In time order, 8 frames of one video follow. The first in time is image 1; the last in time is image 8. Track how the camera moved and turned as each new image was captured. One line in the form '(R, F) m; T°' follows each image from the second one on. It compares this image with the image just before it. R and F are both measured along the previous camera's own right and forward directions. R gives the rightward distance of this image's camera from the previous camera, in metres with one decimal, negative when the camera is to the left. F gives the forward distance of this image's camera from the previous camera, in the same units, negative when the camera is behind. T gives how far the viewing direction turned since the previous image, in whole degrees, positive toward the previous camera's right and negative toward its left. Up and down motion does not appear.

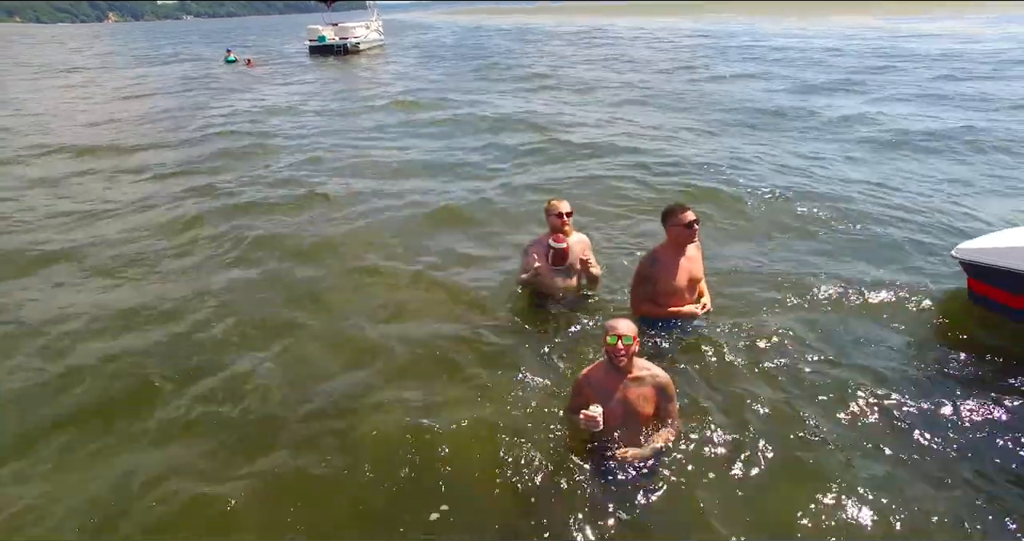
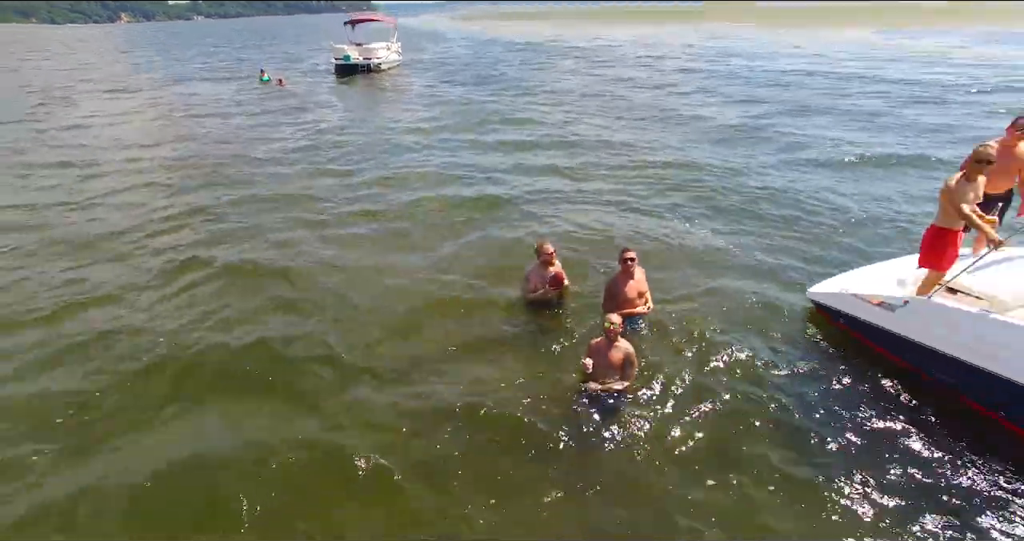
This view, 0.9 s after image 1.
(-0.1, -2.9) m; -1°
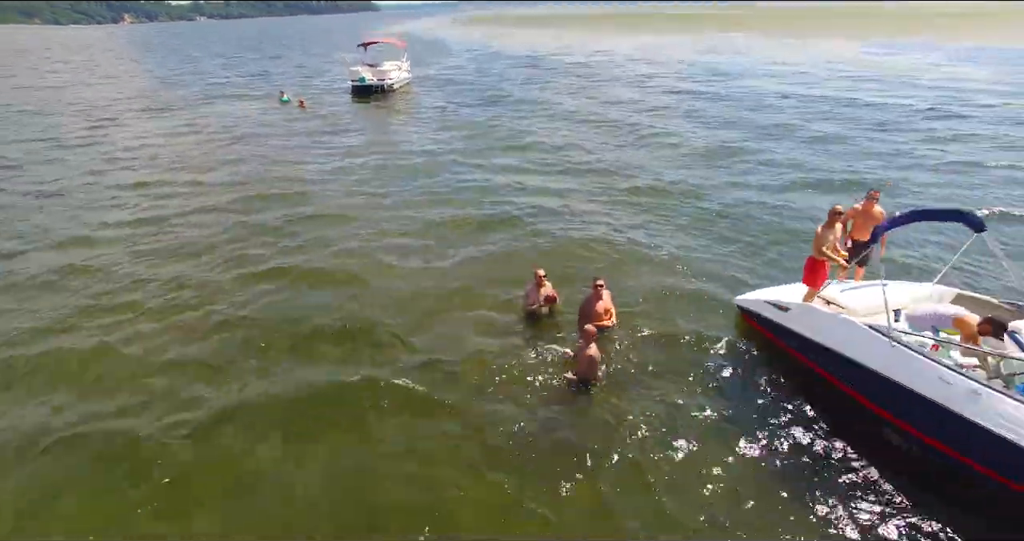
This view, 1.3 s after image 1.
(0.0, -2.9) m; 0°
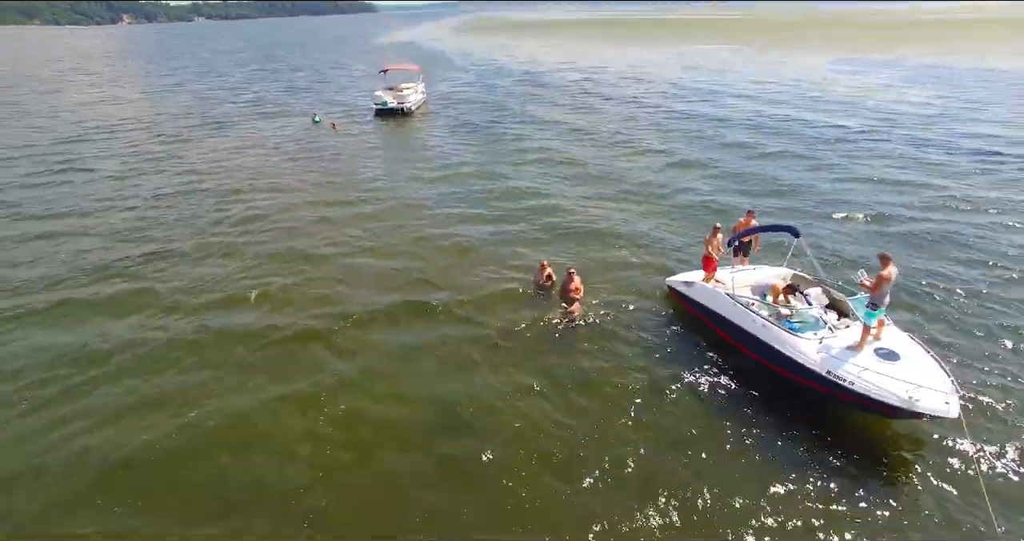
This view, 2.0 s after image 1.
(0.0, -5.6) m; 0°
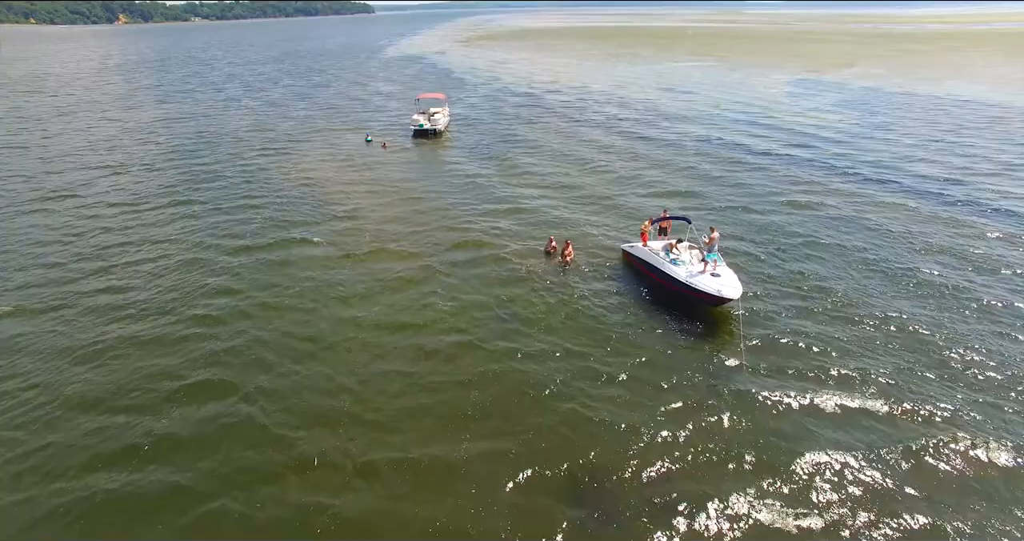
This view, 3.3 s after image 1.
(-0.5, -10.9) m; 0°
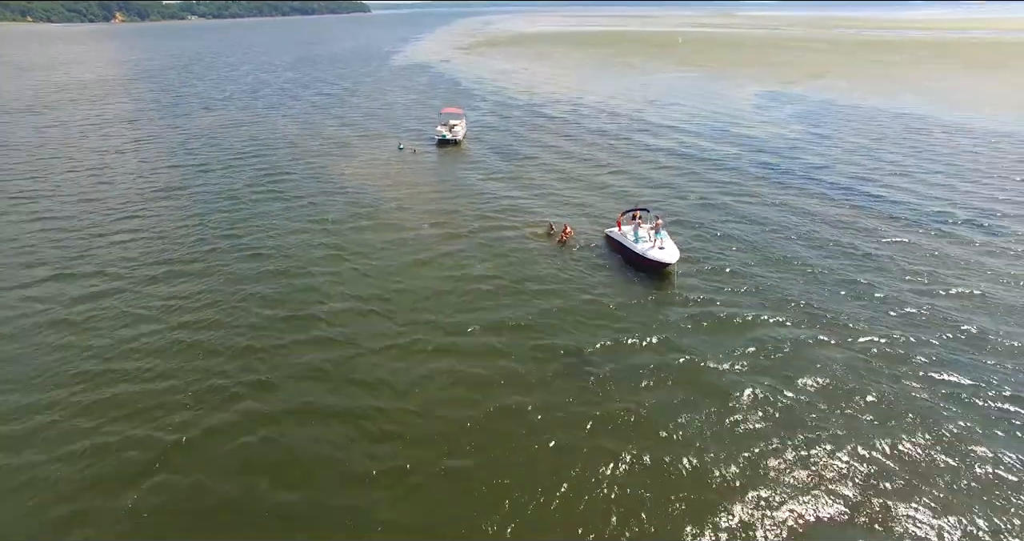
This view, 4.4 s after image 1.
(-0.8, -9.8) m; 0°
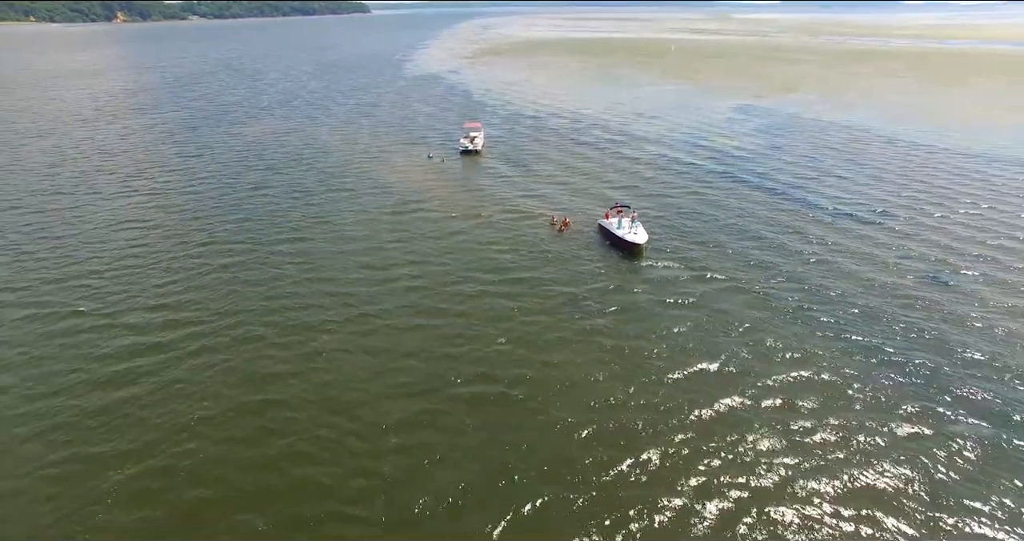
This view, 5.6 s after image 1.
(-0.9, -11.5) m; 0°
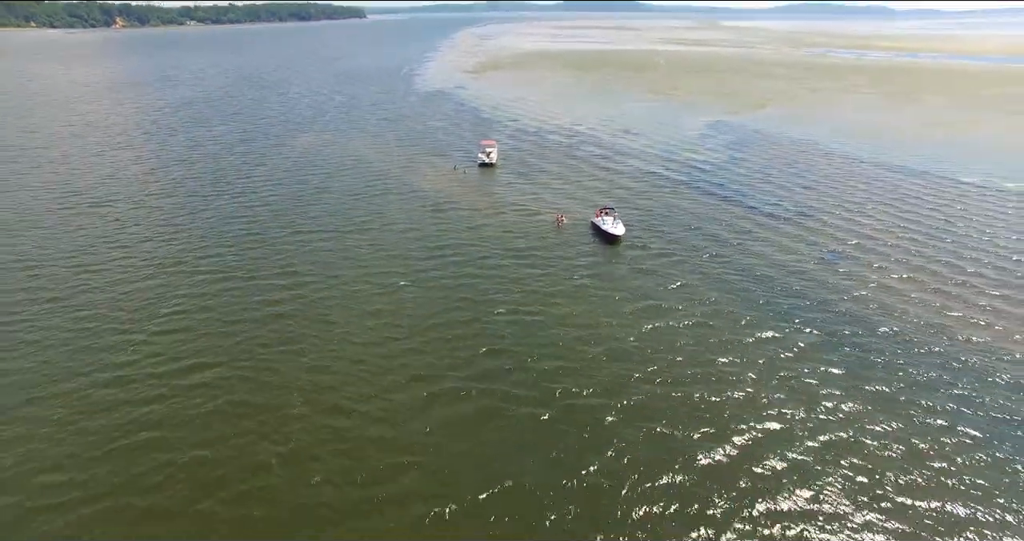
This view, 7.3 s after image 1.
(-1.0, -14.3) m; 0°
